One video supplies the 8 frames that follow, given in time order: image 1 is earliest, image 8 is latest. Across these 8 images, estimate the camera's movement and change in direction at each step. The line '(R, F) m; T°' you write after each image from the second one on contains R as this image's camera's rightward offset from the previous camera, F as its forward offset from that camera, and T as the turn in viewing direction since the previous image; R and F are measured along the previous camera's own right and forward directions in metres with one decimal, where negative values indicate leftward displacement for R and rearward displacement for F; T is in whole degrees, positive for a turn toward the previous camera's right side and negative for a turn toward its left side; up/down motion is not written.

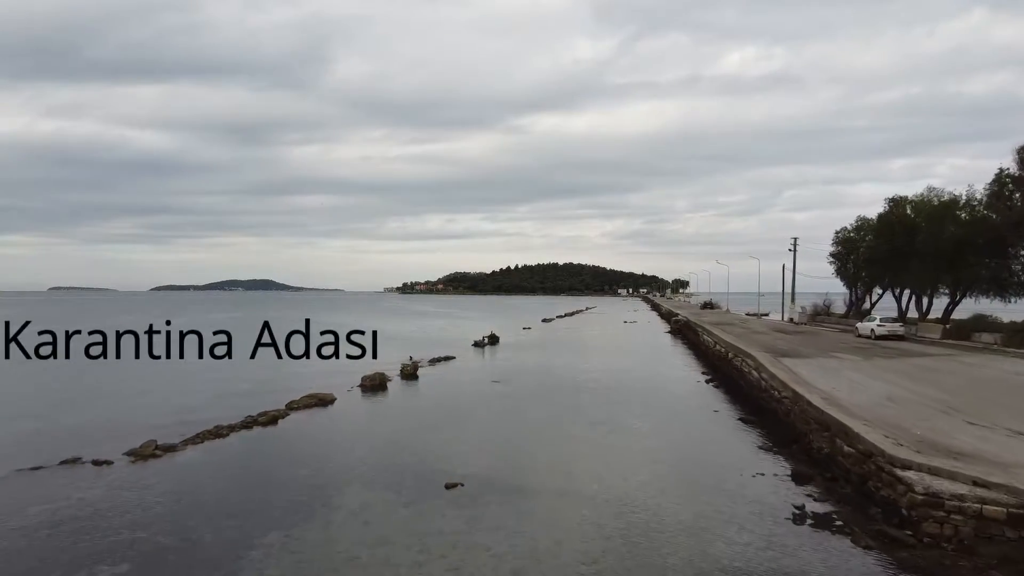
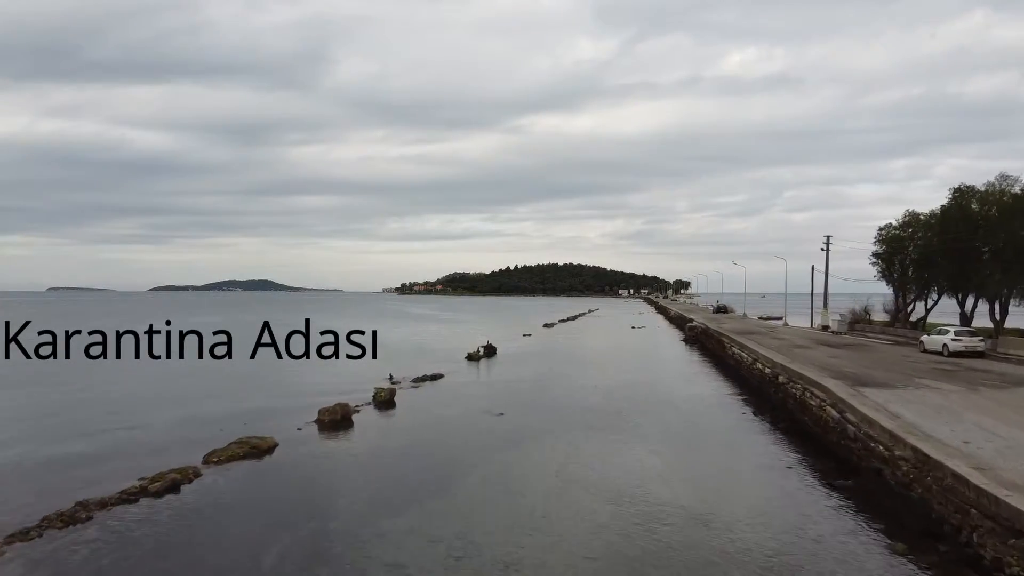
(0.0, +4.2) m; 0°
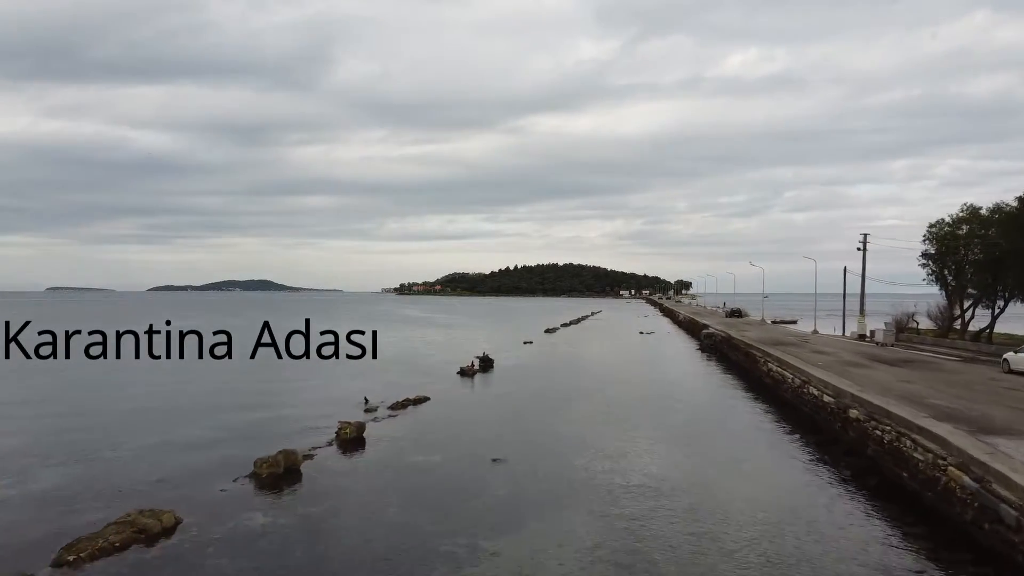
(0.0, +3.8) m; 0°
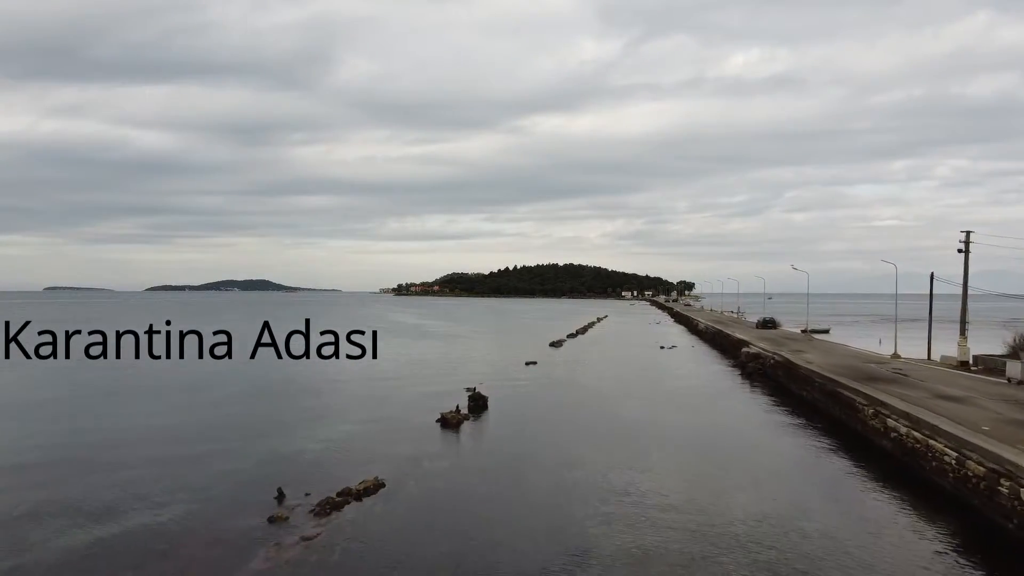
(0.0, +7.1) m; 0°
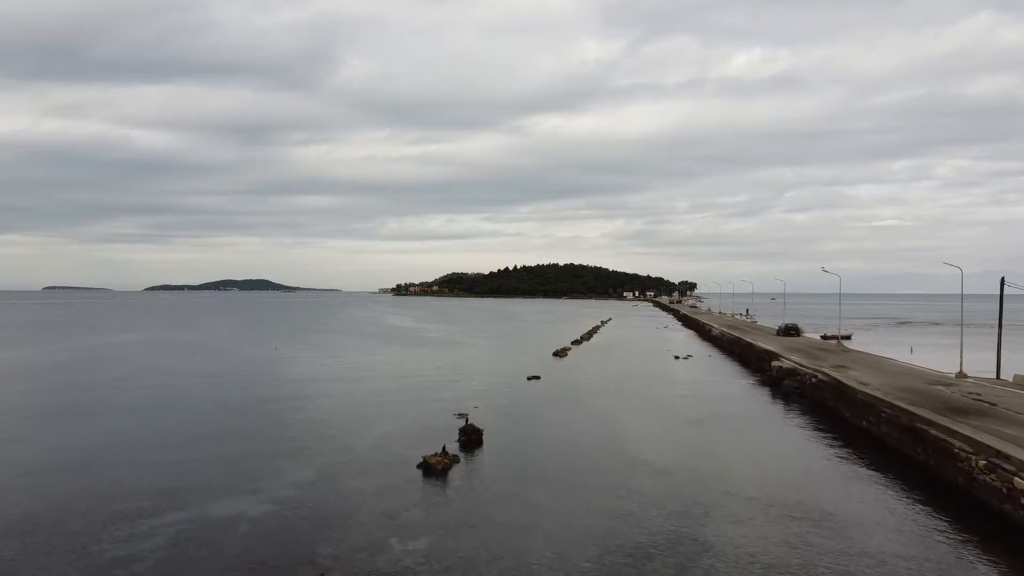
(0.0, +3.9) m; 0°
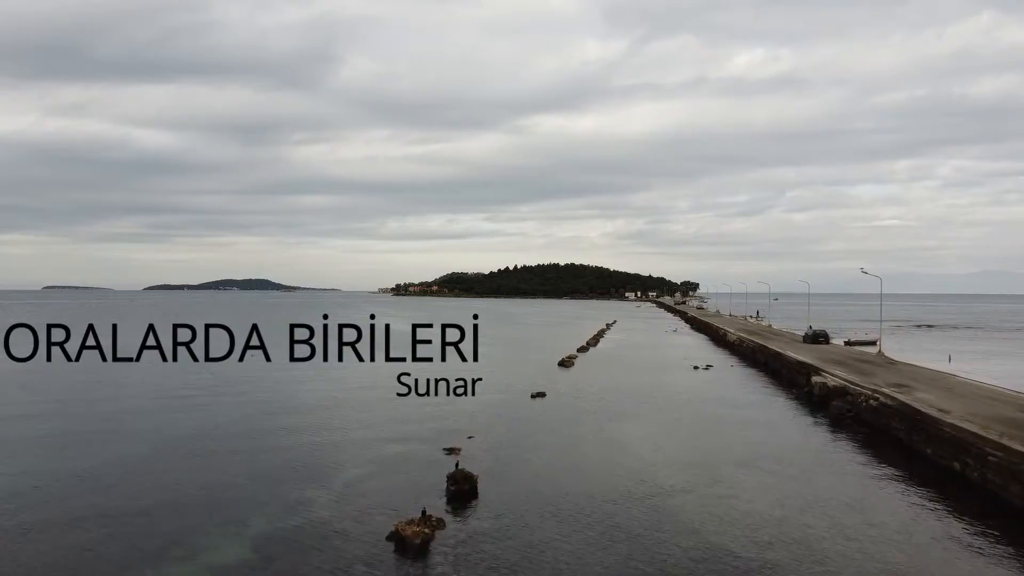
(-0.1, +4.0) m; 0°
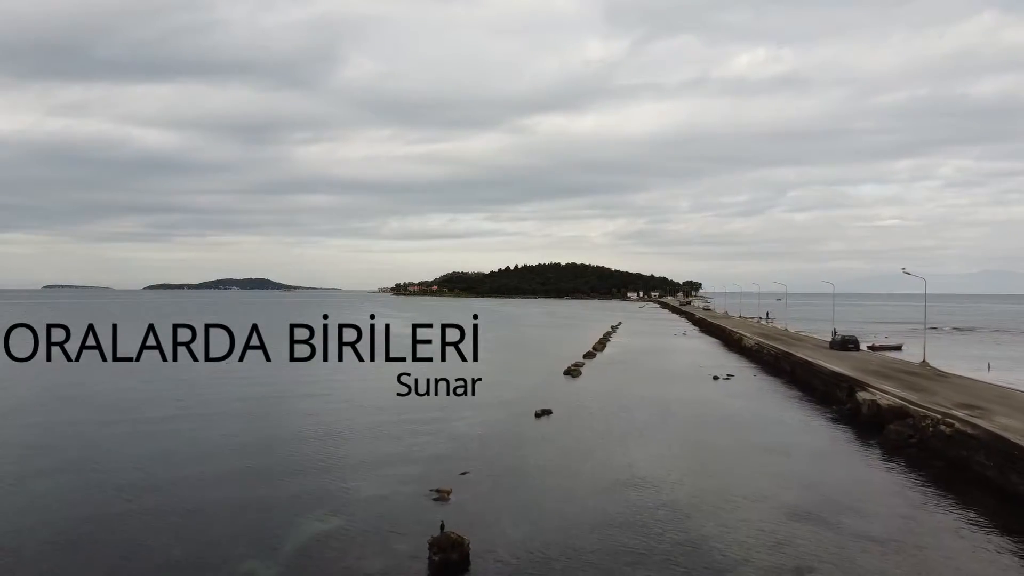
(0.0, +3.4) m; 0°
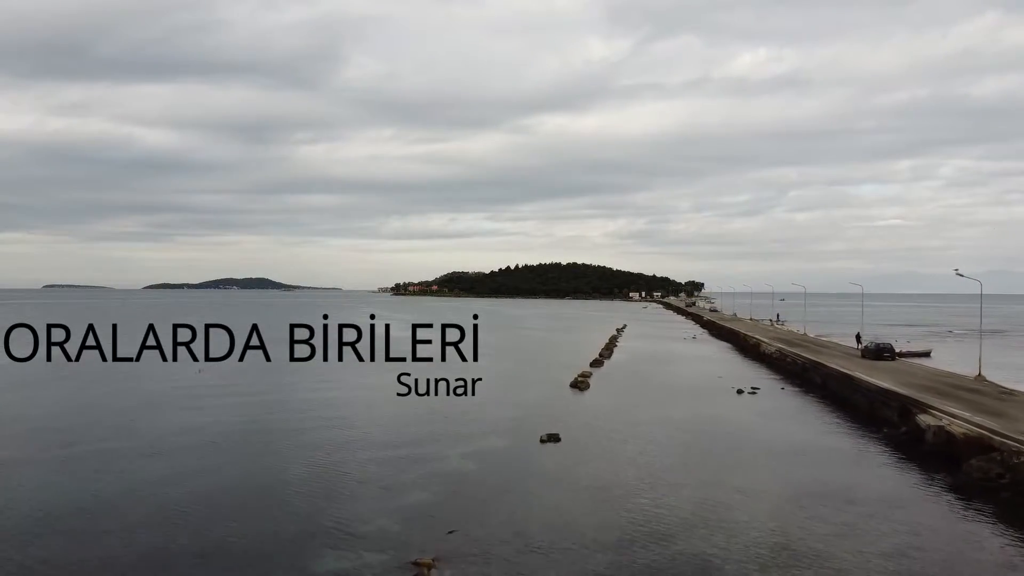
(0.0, +3.5) m; 0°
